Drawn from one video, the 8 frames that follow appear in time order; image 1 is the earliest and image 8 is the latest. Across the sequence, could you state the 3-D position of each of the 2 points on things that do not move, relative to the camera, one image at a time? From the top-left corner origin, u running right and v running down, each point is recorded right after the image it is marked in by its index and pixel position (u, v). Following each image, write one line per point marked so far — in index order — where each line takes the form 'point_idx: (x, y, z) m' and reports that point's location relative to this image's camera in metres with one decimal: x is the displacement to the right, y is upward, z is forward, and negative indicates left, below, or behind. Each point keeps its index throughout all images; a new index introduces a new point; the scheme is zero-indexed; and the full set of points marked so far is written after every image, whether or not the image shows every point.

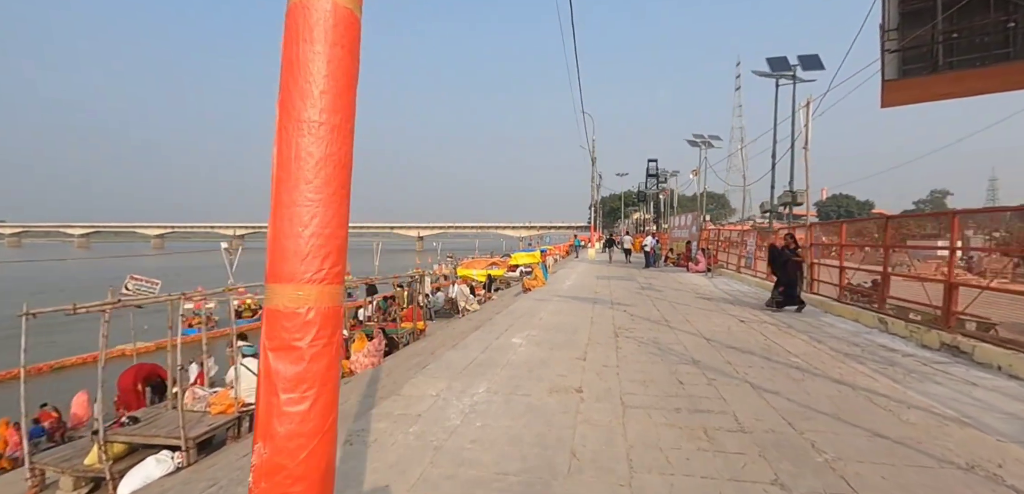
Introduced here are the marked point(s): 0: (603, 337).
0: (+1.5, -1.5, +8.1) m
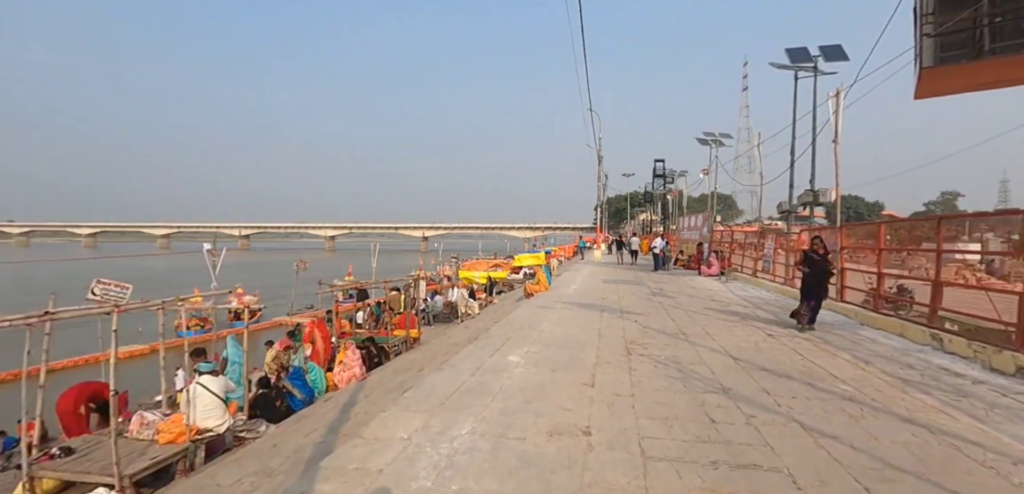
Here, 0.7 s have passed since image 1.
0: (+1.5, -1.6, +7.0) m
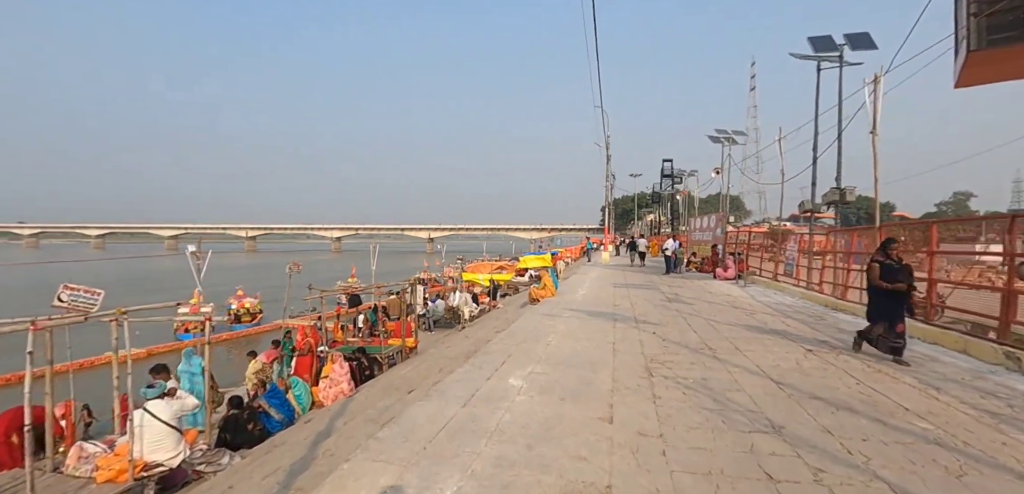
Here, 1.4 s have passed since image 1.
0: (+1.5, -1.6, +6.0) m
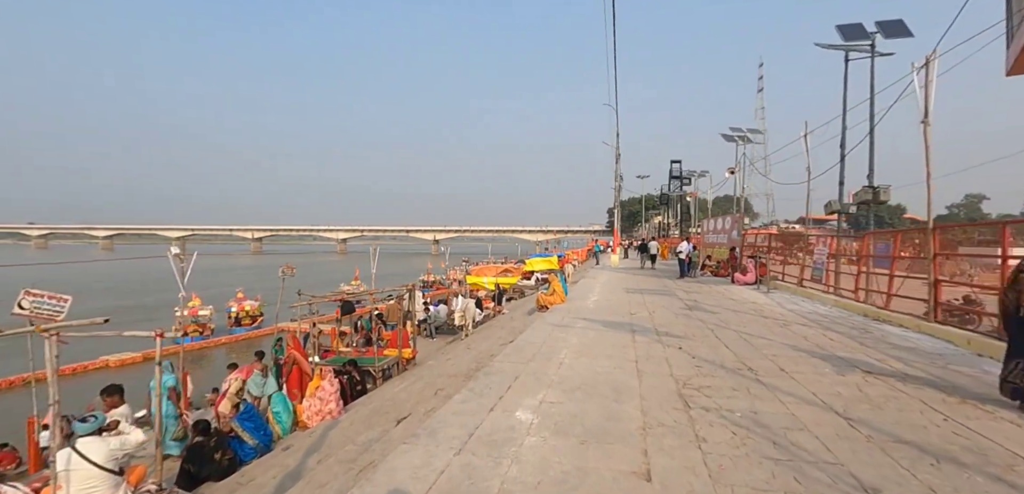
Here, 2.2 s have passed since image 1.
0: (+1.5, -1.6, +4.9) m
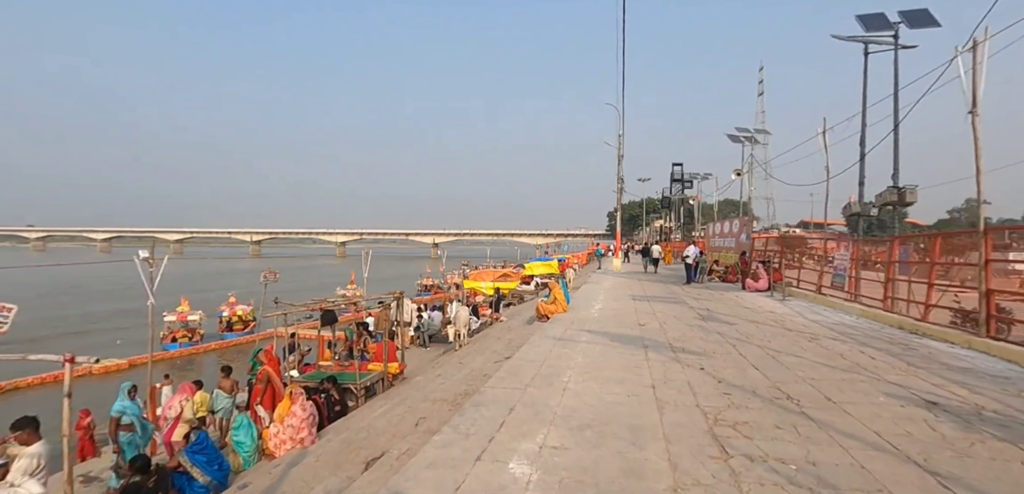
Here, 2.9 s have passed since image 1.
0: (+1.5, -1.7, +3.9) m
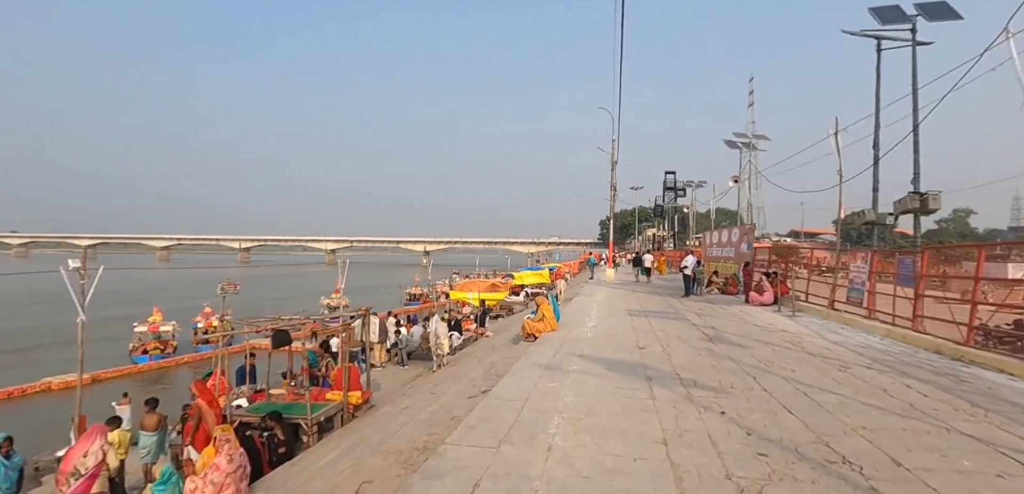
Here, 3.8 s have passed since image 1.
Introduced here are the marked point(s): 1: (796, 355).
0: (+1.2, -1.8, +2.5) m
1: (+5.0, -1.9, +8.6) m
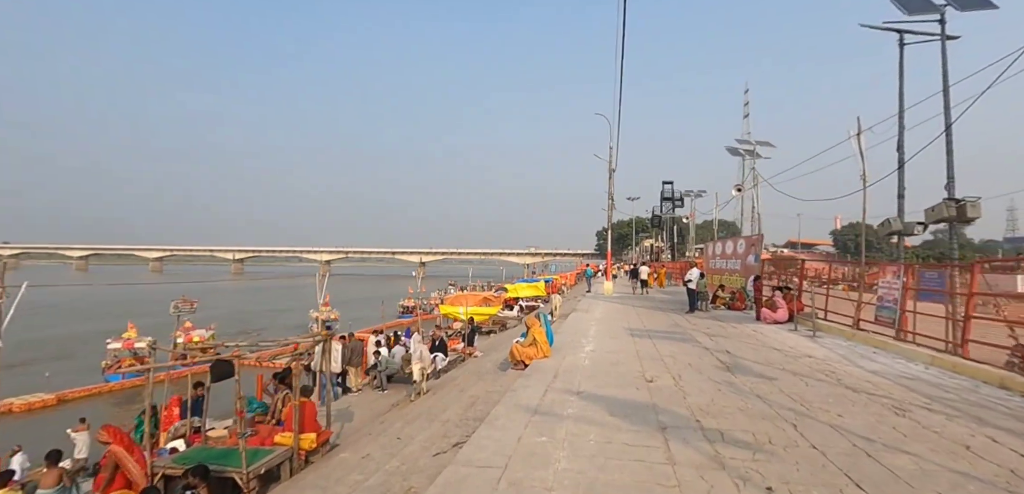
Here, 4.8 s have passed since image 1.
0: (+1.0, -1.9, +1.1) m
1: (+4.7, -2.1, +7.2) m
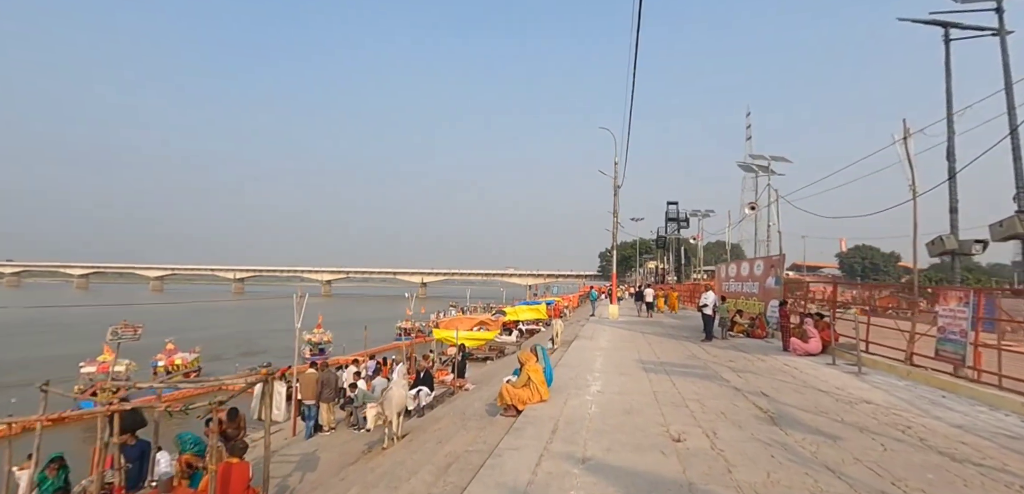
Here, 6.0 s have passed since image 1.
0: (+0.8, -1.8, -0.7) m
1: (+4.6, -2.3, +5.4) m
